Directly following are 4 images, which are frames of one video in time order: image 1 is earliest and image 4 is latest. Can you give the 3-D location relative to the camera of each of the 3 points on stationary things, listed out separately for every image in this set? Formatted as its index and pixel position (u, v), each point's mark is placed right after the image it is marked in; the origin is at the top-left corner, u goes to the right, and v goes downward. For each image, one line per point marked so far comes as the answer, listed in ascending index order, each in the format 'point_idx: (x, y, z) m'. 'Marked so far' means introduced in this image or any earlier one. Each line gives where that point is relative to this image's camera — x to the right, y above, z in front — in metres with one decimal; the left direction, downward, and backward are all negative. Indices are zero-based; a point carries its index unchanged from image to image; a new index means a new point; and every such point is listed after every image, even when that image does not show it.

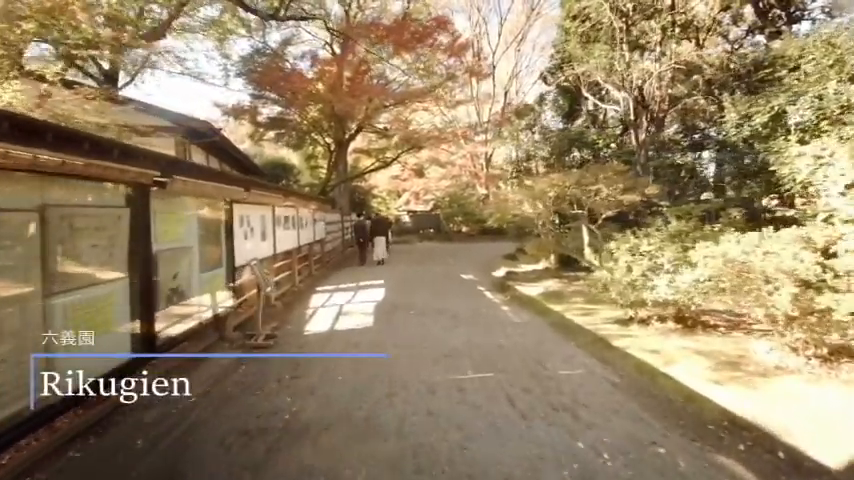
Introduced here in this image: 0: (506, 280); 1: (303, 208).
0: (+2.2, -1.1, +11.2) m
1: (-3.5, +0.9, +11.3) m
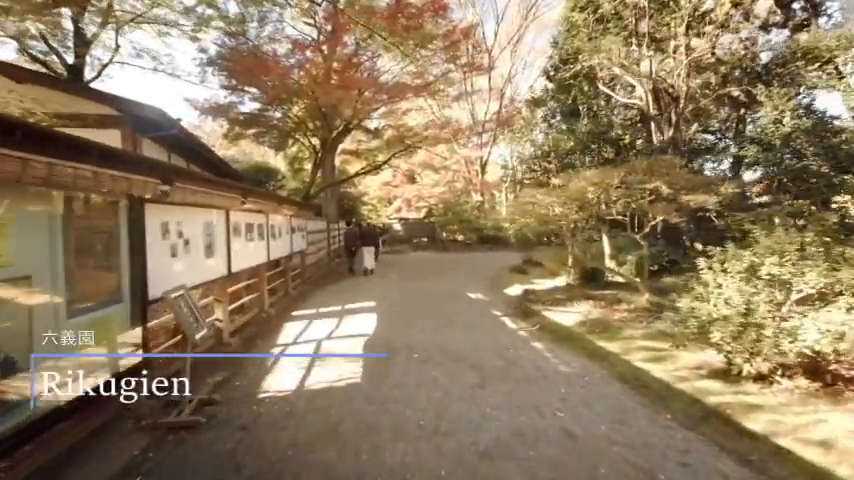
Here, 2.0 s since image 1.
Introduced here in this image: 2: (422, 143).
0: (+2.3, -1.4, +9.1) m
1: (-3.5, +0.6, +9.2) m
2: (-0.2, +4.4, +18.3) m
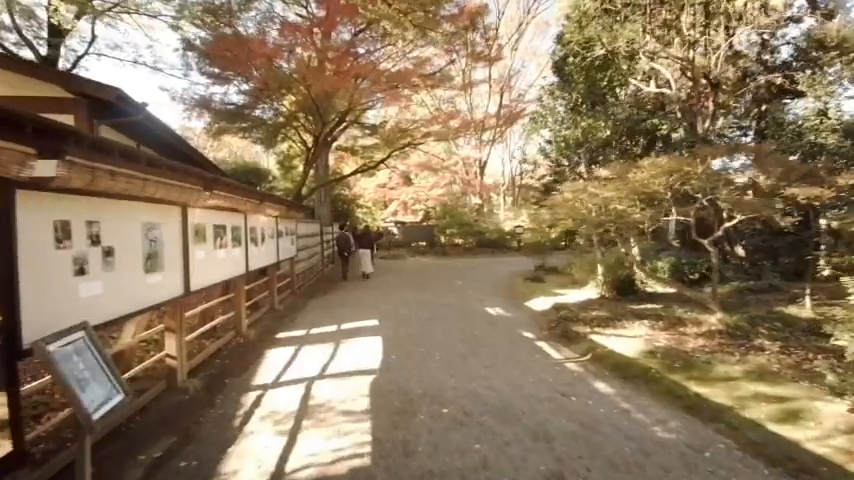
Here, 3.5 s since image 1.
0: (+2.5, -1.5, +7.6) m
1: (-3.2, +0.5, +7.5) m
2: (-0.1, +4.2, +16.8) m
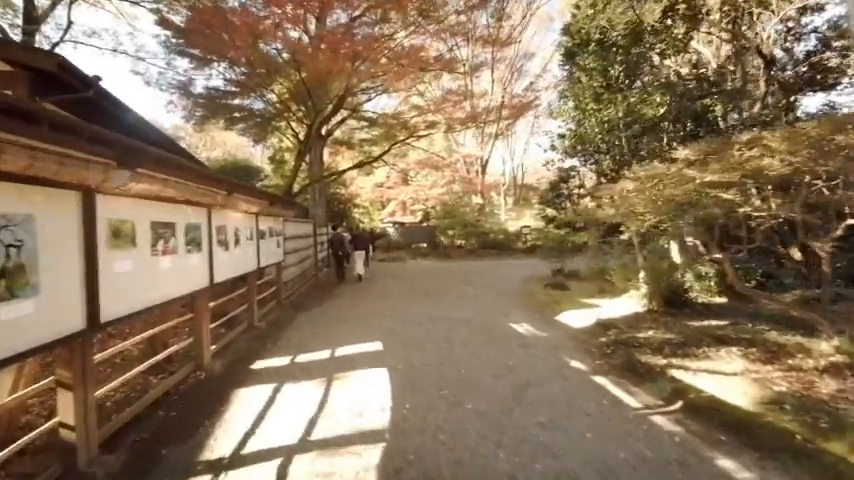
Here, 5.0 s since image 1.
0: (+2.8, -1.5, +6.0) m
1: (-2.9, +0.5, +5.9) m
2: (0.0, +4.2, +15.2) m
